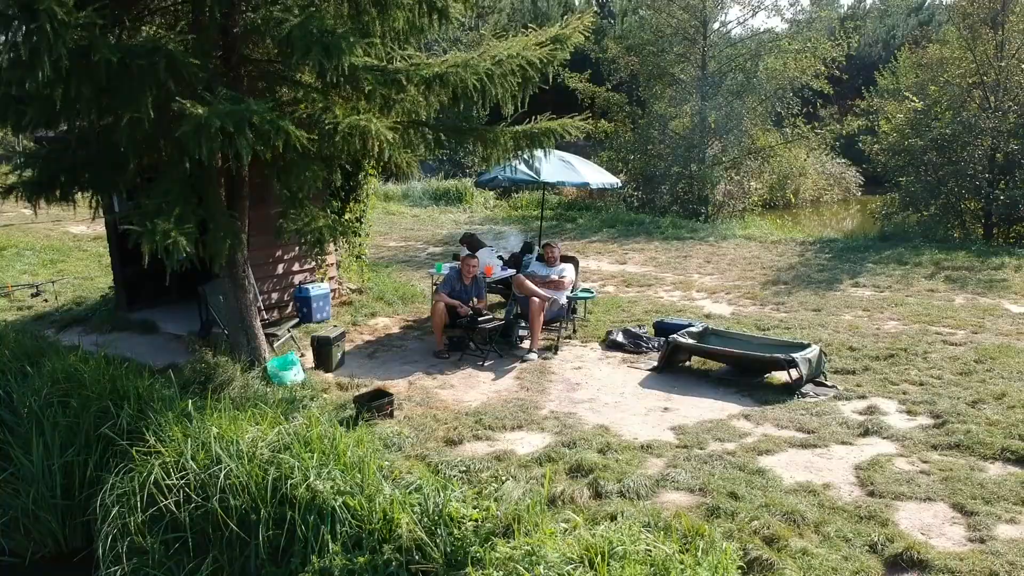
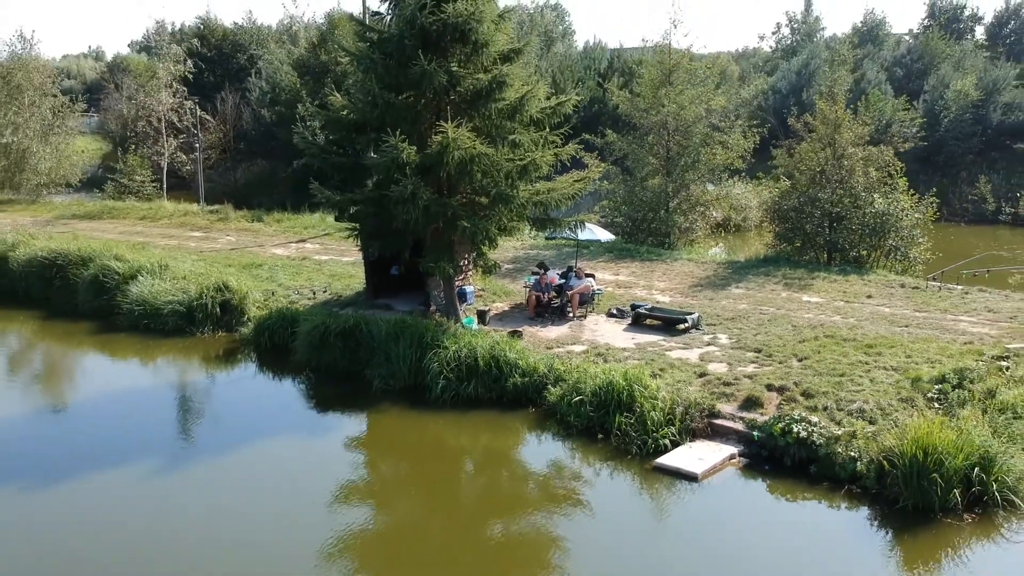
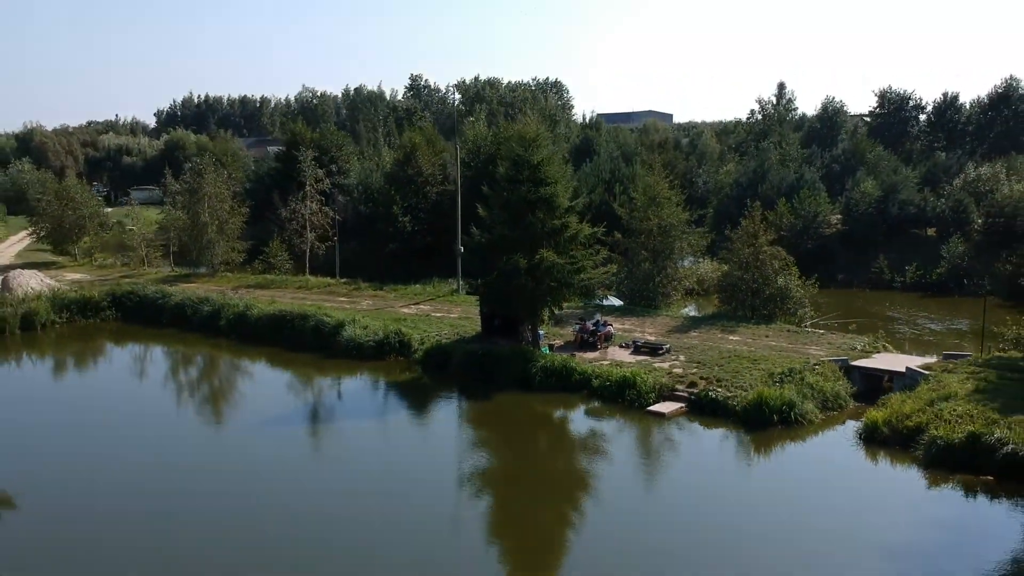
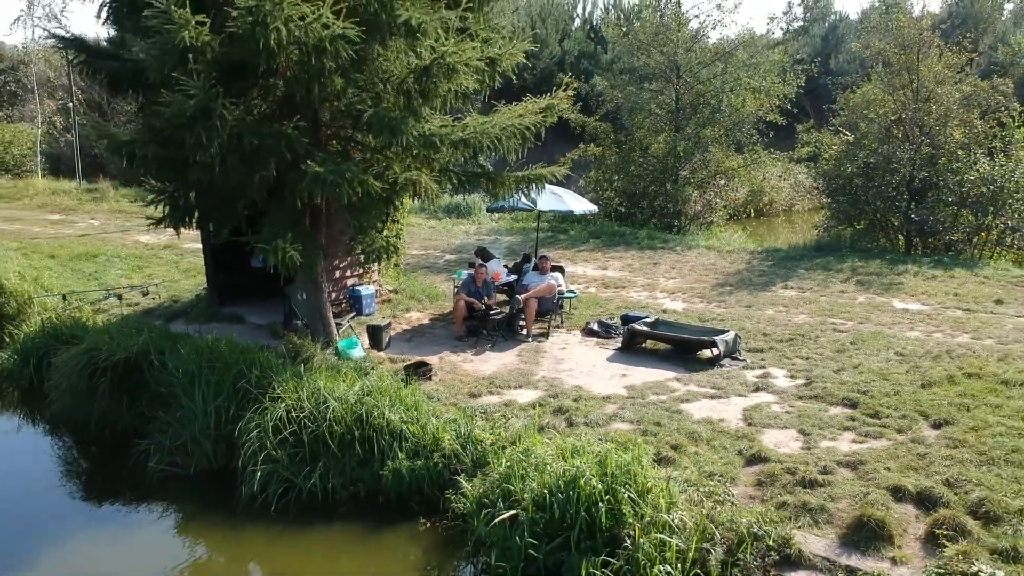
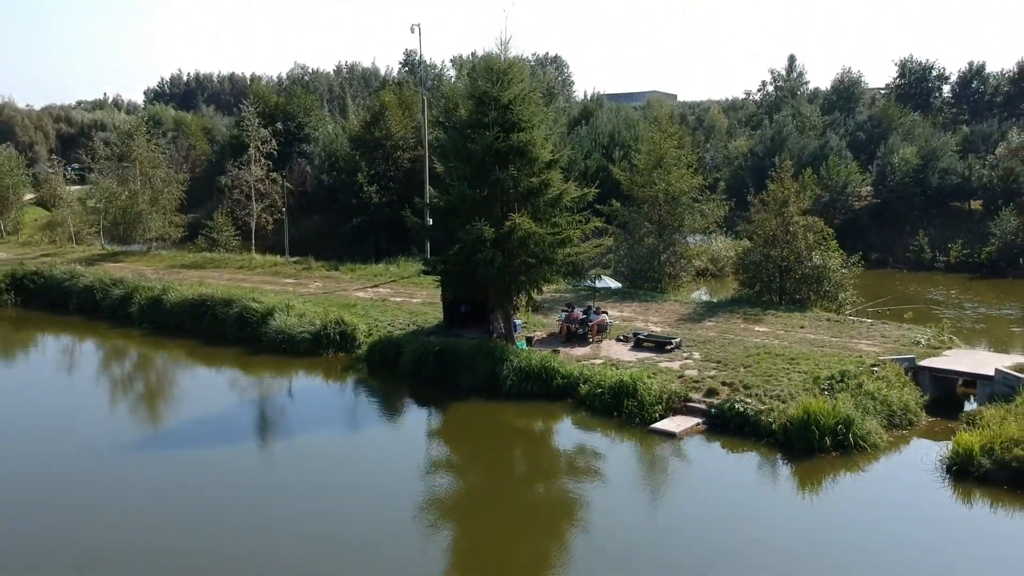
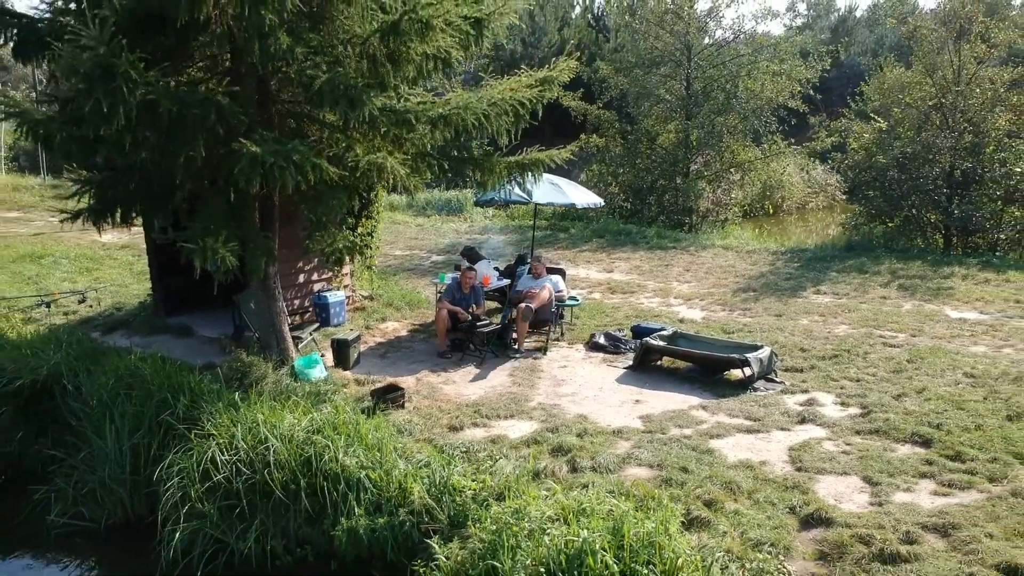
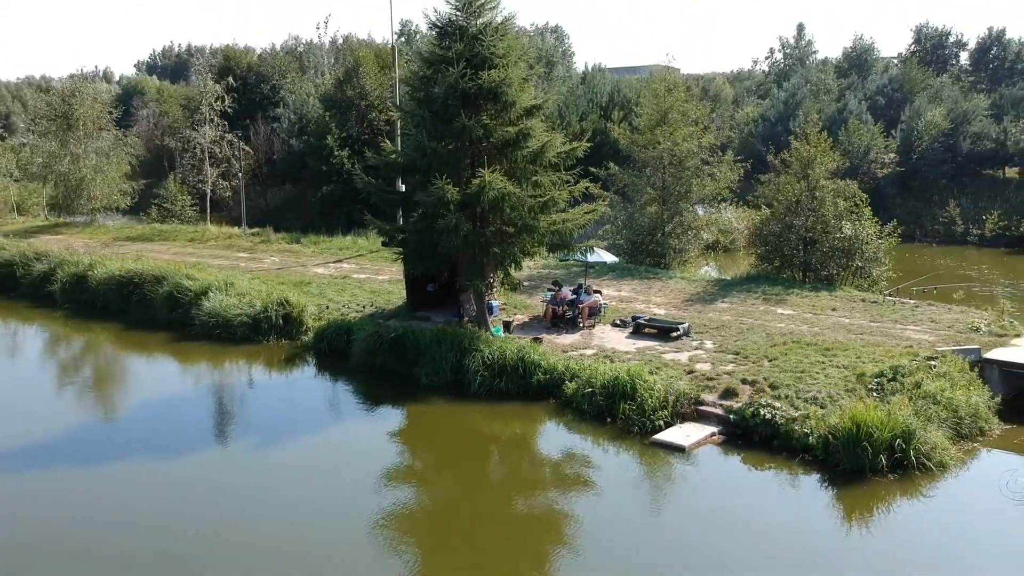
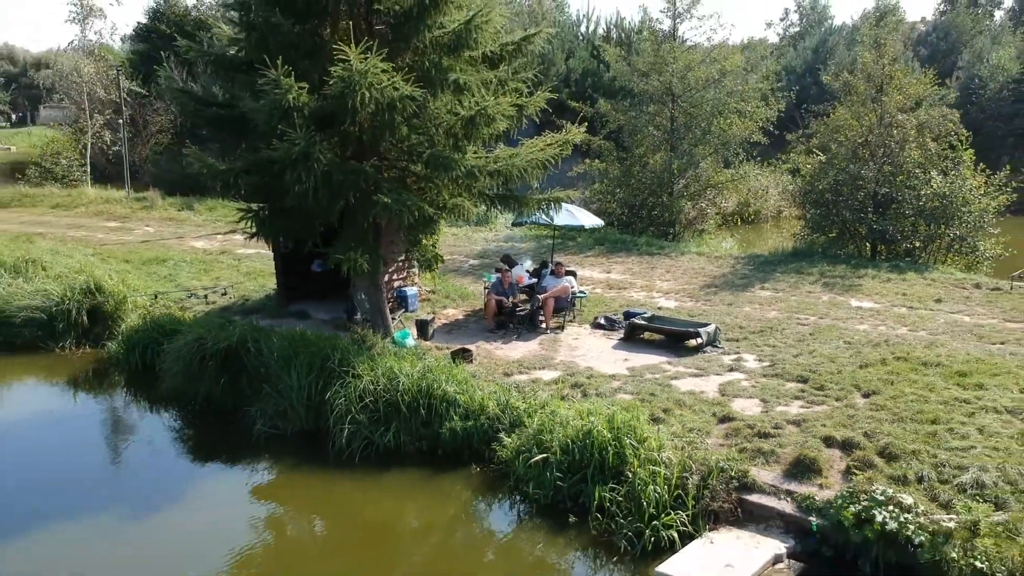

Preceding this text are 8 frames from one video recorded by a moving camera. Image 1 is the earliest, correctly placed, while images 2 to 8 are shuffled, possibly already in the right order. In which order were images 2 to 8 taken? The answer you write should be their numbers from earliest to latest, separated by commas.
6, 4, 8, 2, 7, 5, 3
